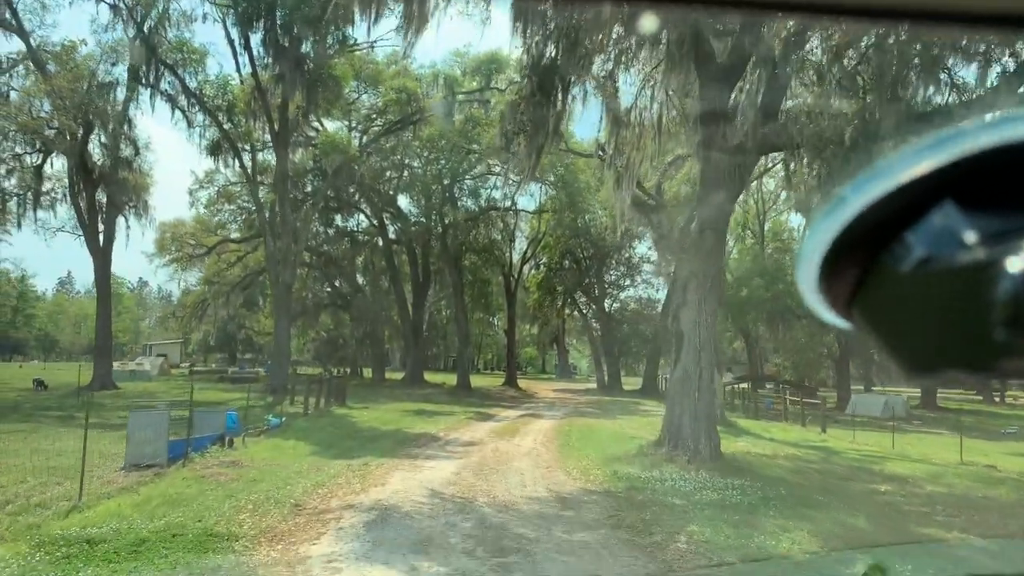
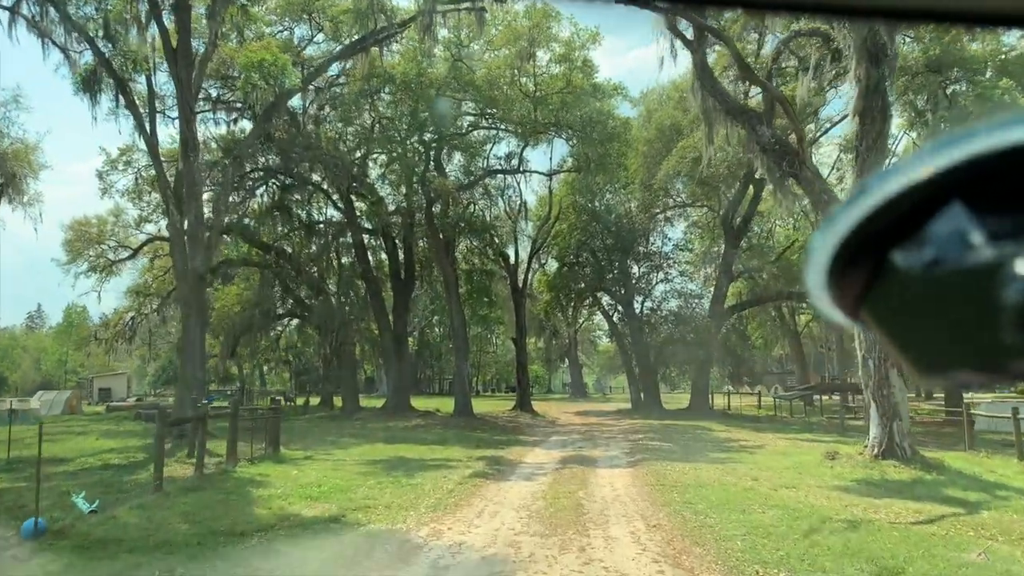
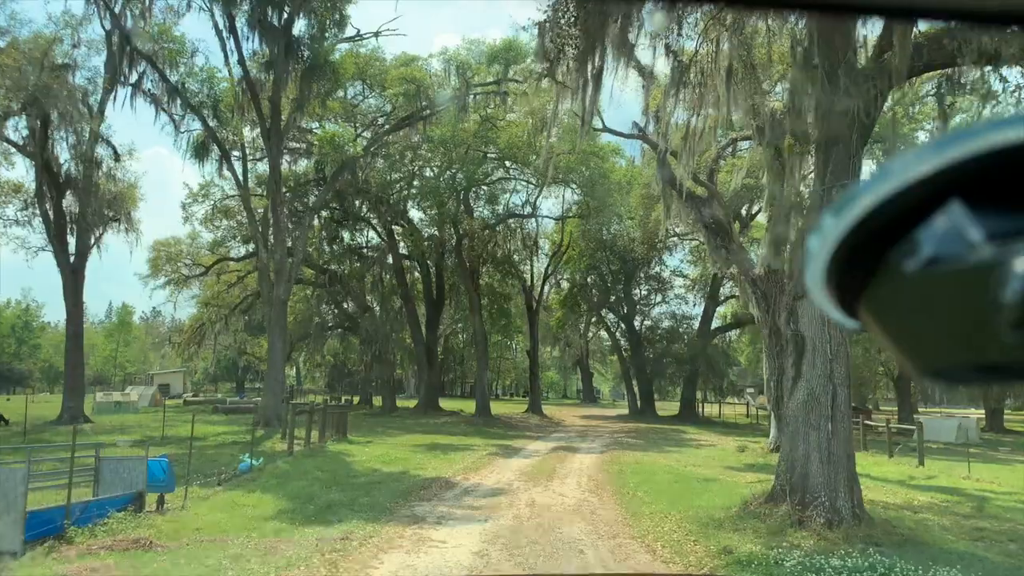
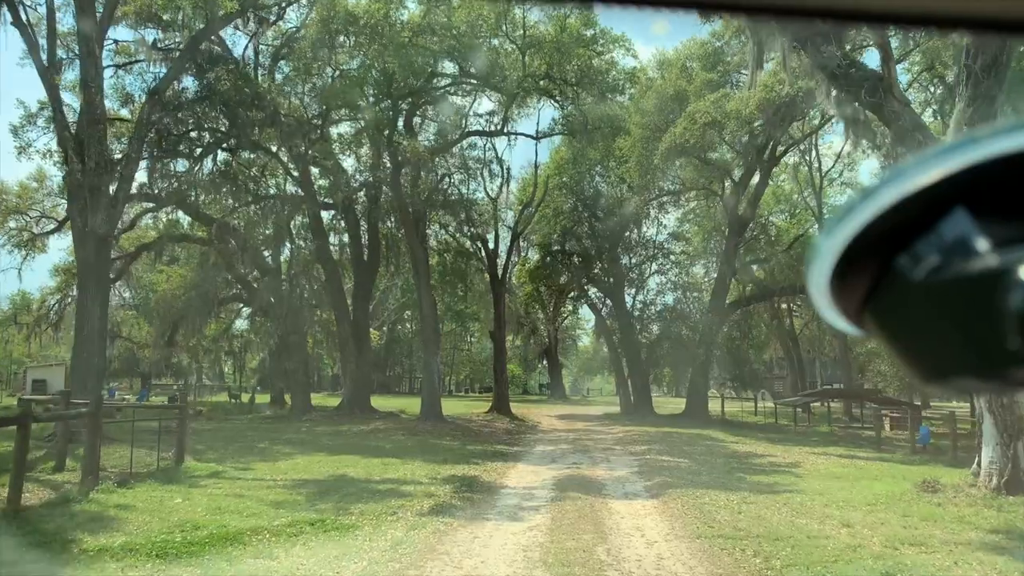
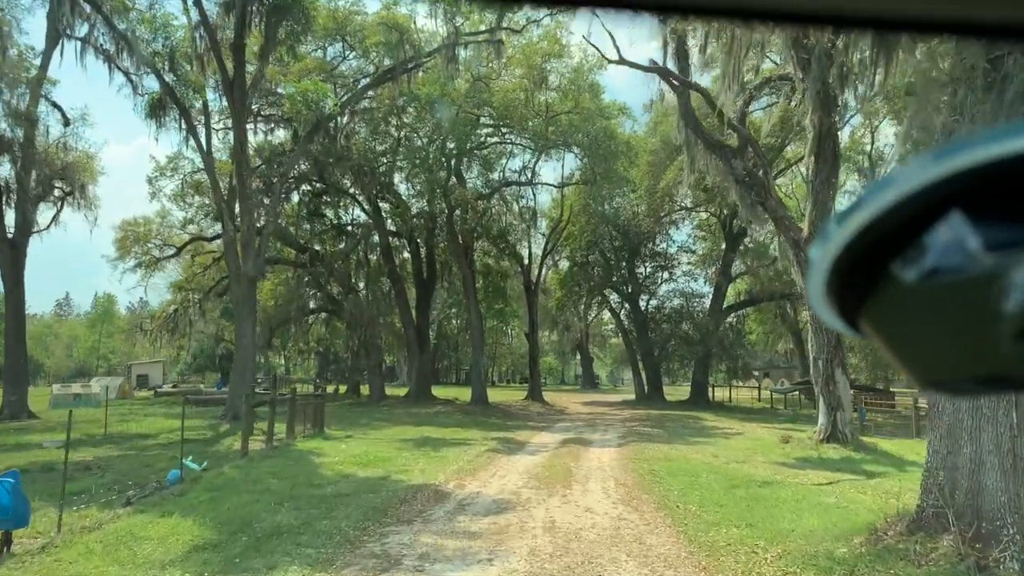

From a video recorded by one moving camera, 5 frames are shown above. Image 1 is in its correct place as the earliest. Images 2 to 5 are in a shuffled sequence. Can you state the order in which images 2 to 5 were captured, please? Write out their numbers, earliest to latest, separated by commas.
3, 5, 2, 4
